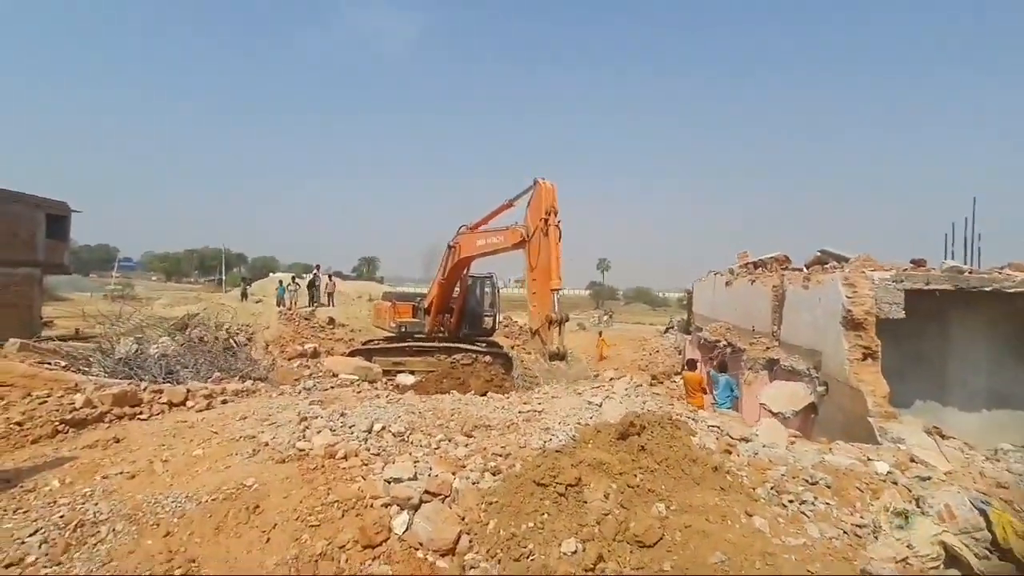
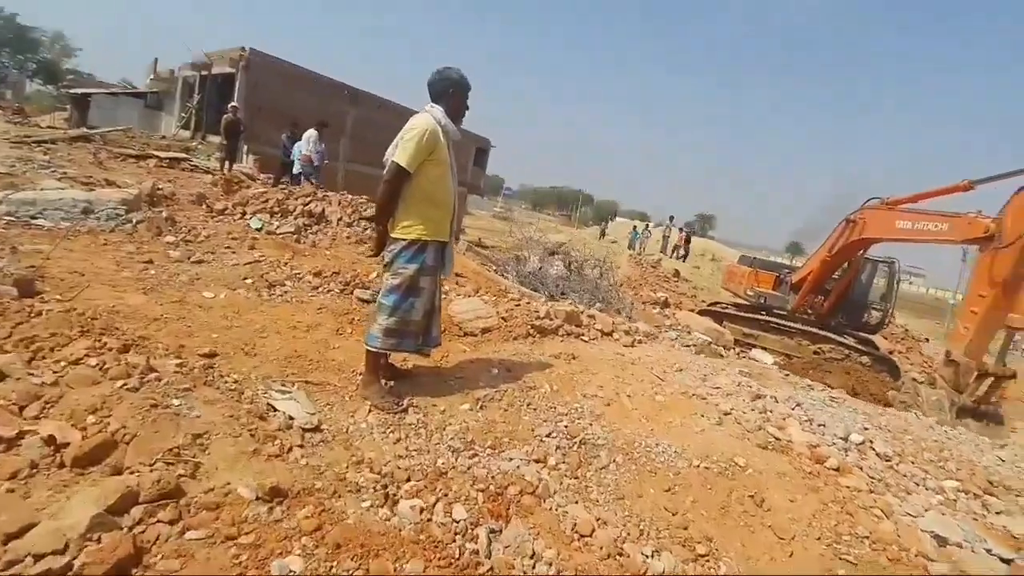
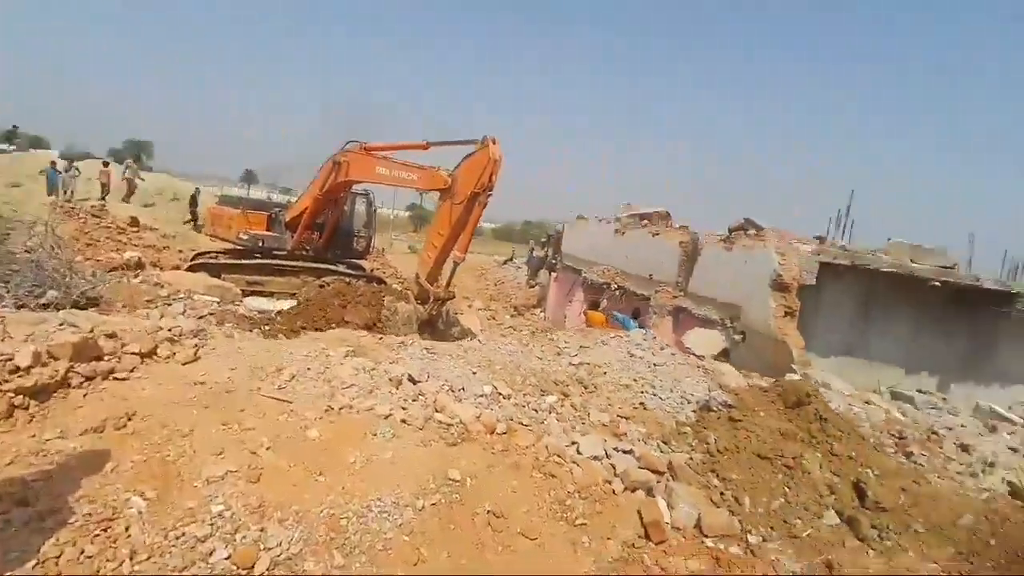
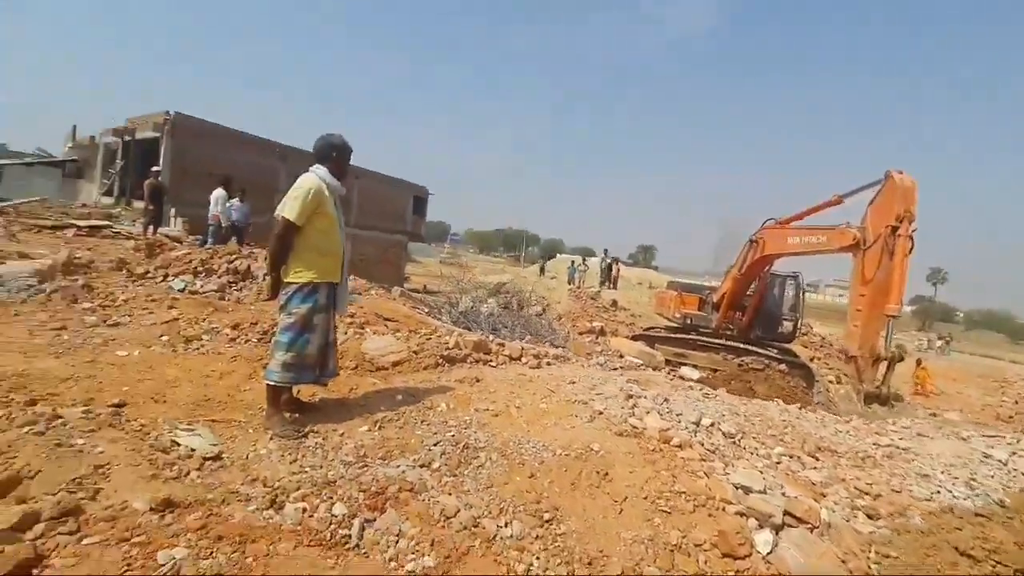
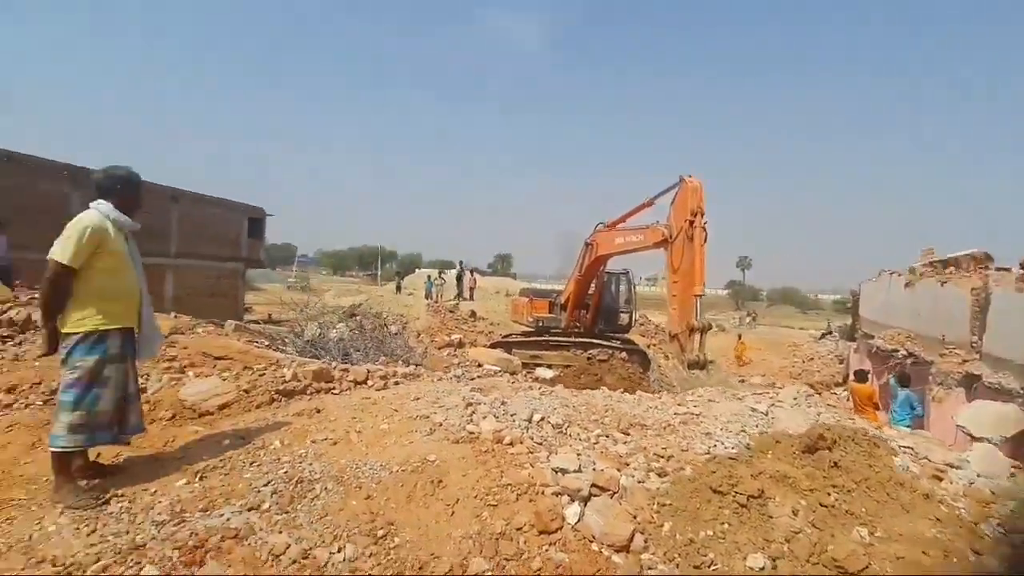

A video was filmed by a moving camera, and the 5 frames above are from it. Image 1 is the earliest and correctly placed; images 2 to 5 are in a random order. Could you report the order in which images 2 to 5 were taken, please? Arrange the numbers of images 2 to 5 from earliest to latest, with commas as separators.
5, 4, 2, 3
